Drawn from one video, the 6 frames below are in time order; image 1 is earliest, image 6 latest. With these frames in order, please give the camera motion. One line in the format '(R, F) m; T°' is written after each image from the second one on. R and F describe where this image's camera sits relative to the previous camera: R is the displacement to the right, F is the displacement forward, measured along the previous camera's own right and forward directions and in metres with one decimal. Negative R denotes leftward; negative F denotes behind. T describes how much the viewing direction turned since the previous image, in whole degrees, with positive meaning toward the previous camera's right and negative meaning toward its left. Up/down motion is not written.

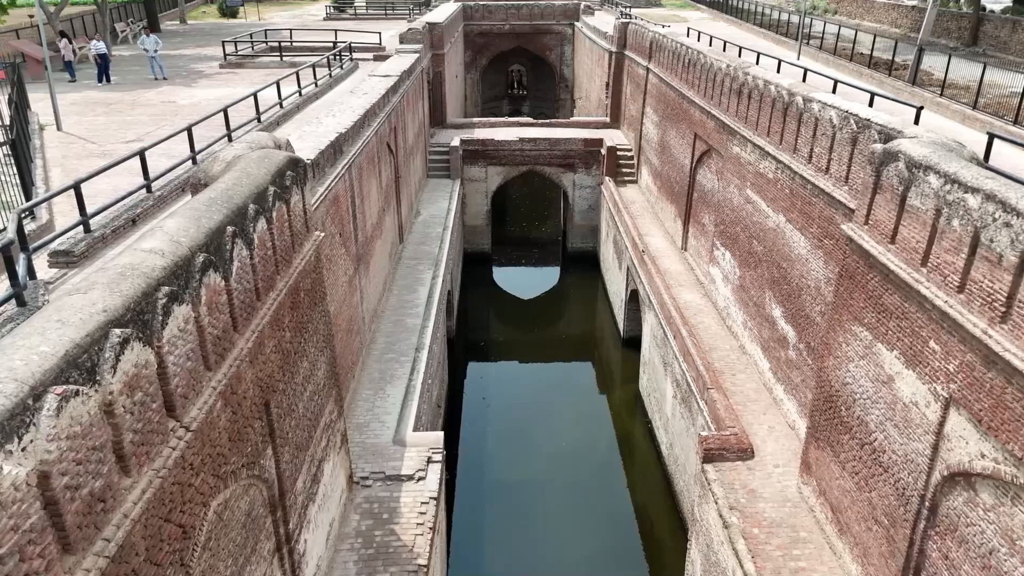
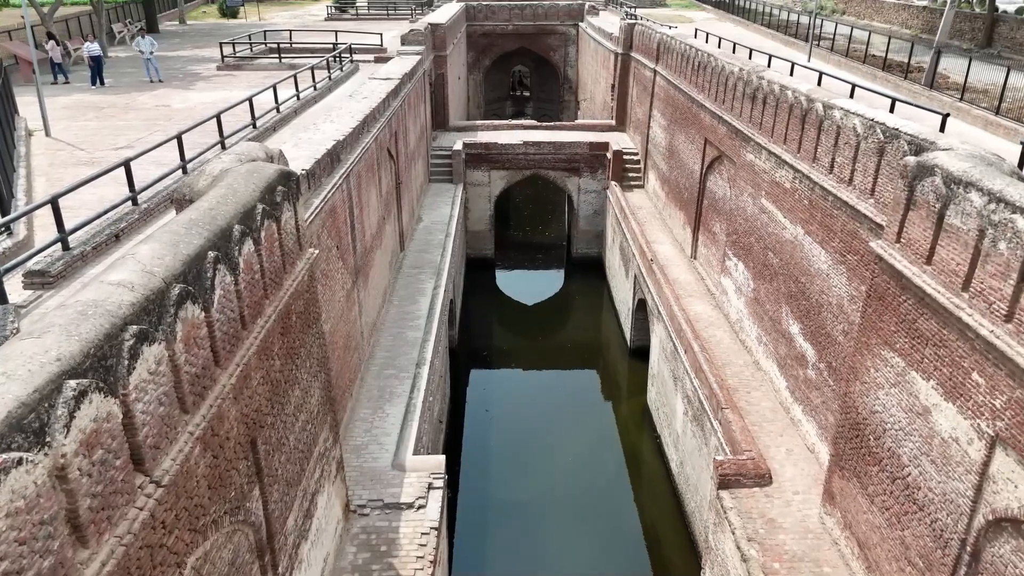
(0.0, +0.4) m; 0°
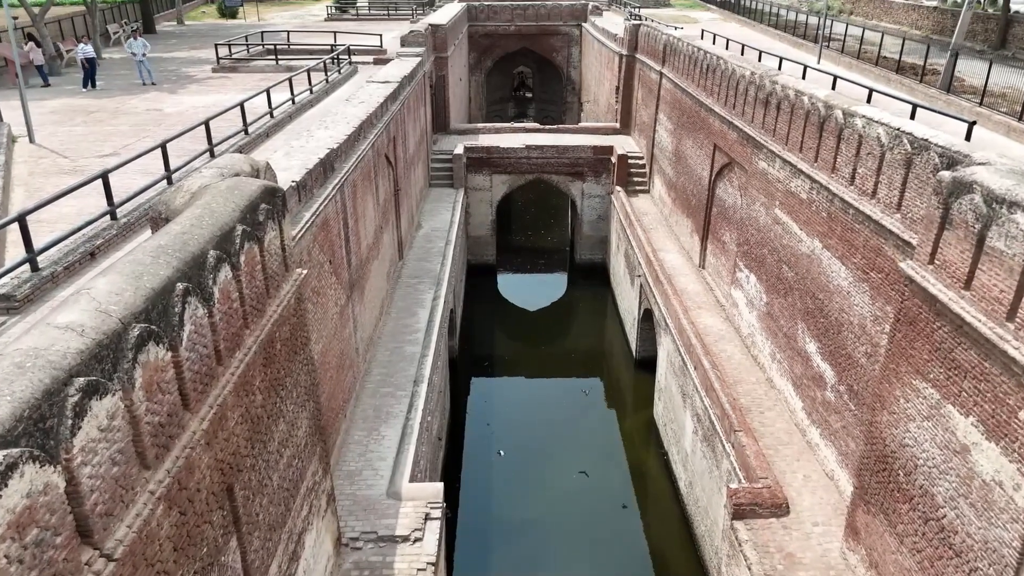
(0.0, +0.4) m; 0°
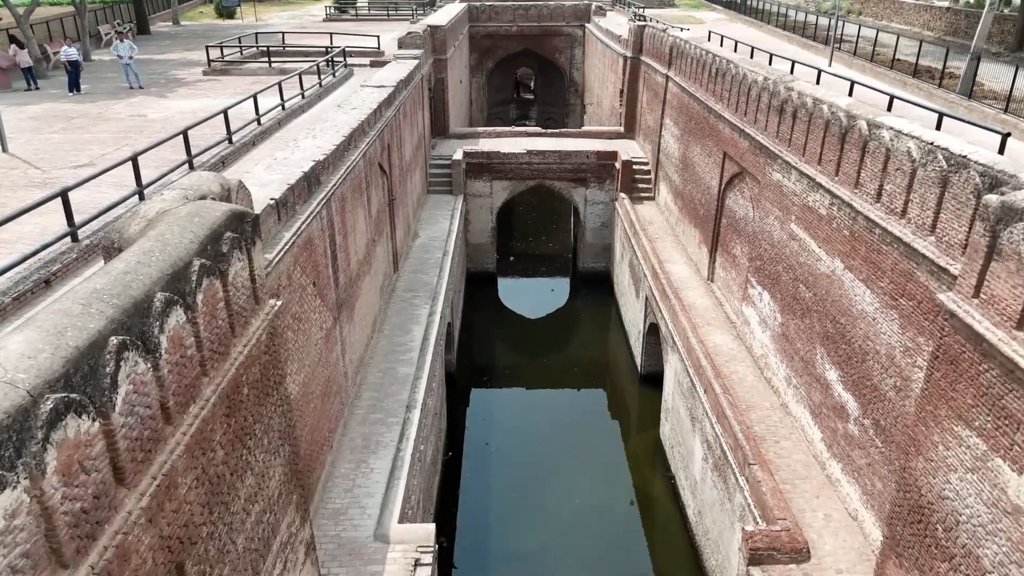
(0.0, +0.6) m; 0°
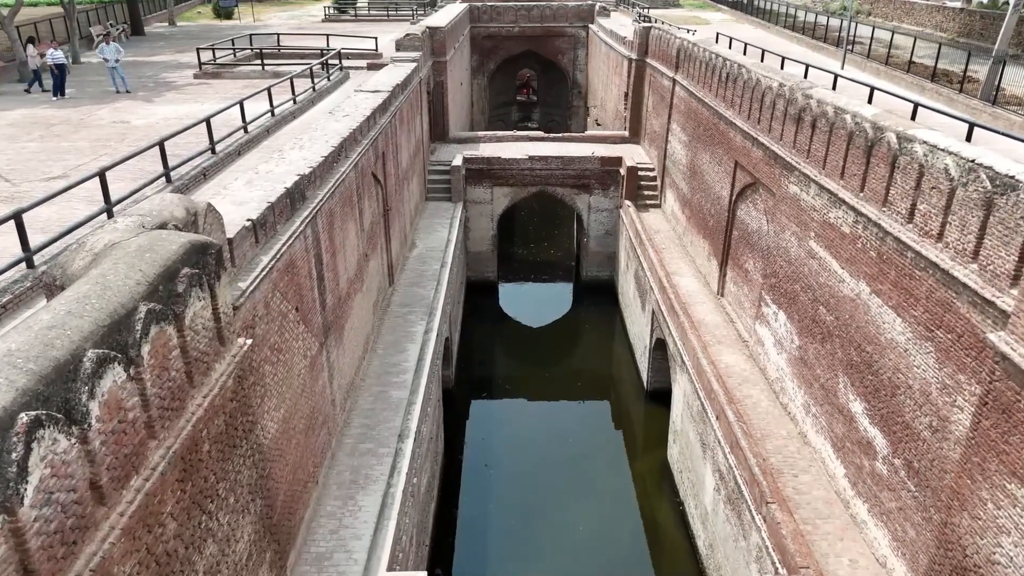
(0.0, +0.6) m; 0°
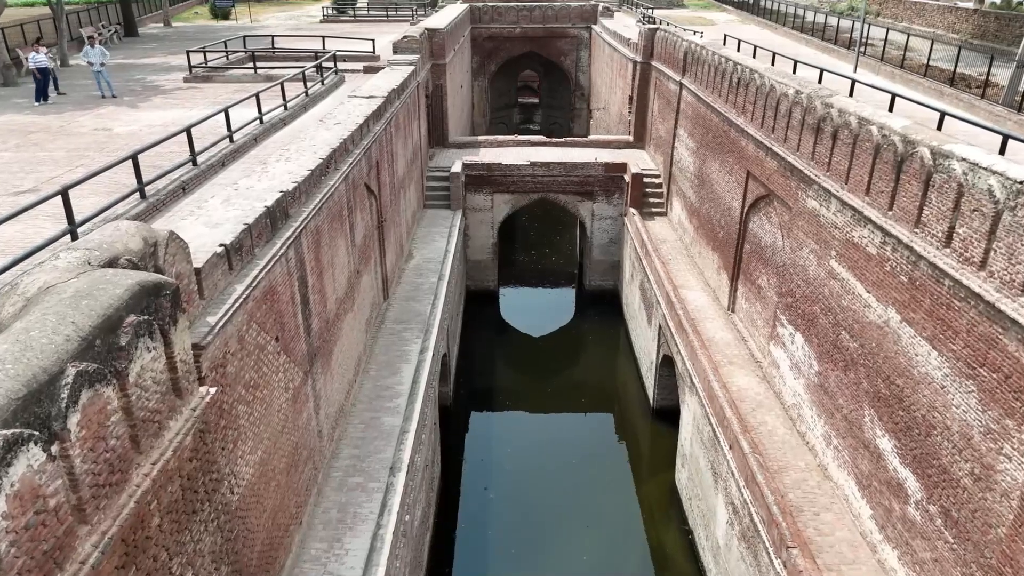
(0.0, +0.6) m; 0°
